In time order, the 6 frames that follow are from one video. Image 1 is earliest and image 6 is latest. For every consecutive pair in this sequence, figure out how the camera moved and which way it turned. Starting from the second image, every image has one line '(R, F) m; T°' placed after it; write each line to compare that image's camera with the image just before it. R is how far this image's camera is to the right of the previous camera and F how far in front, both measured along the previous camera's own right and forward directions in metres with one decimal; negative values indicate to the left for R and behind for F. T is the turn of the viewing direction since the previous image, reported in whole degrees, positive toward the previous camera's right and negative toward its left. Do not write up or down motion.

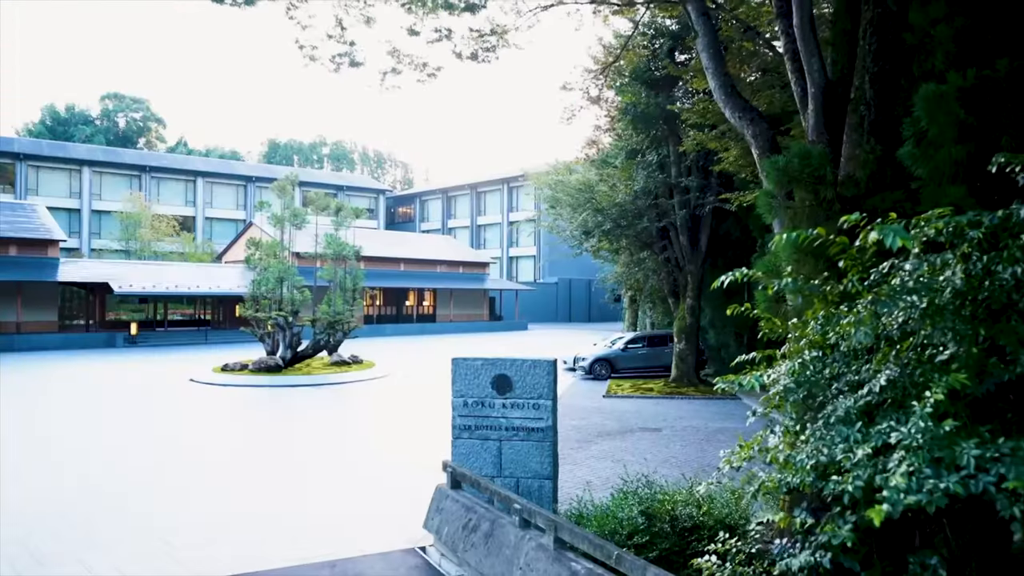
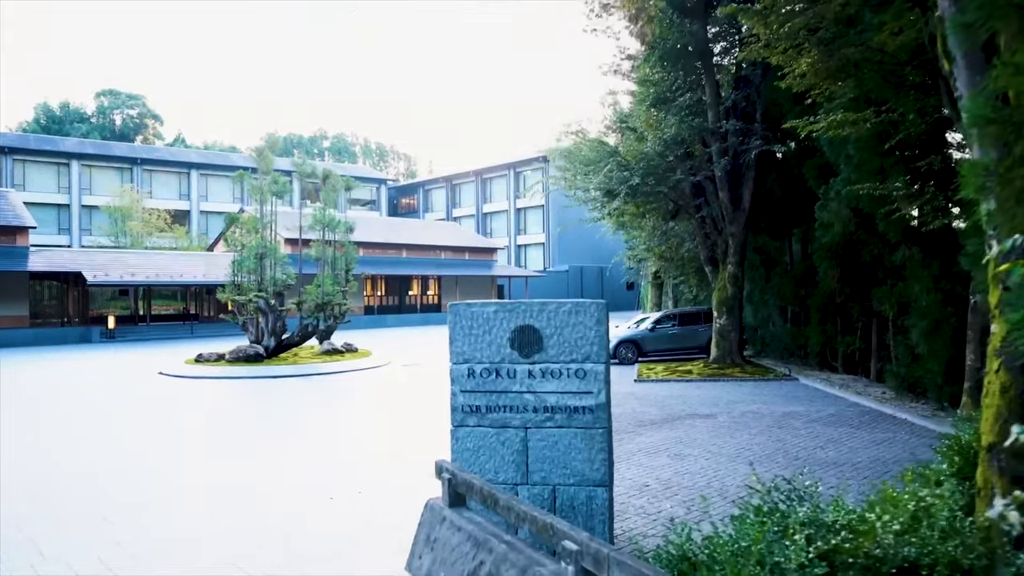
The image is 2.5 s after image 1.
(-0.1, +2.6) m; -1°
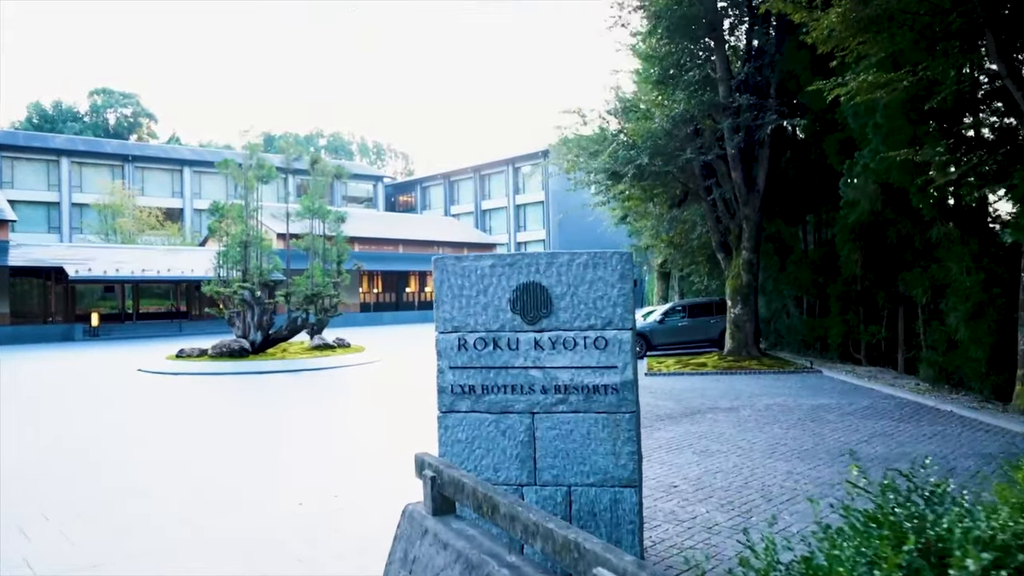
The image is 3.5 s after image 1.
(0.0, +1.0) m; 0°
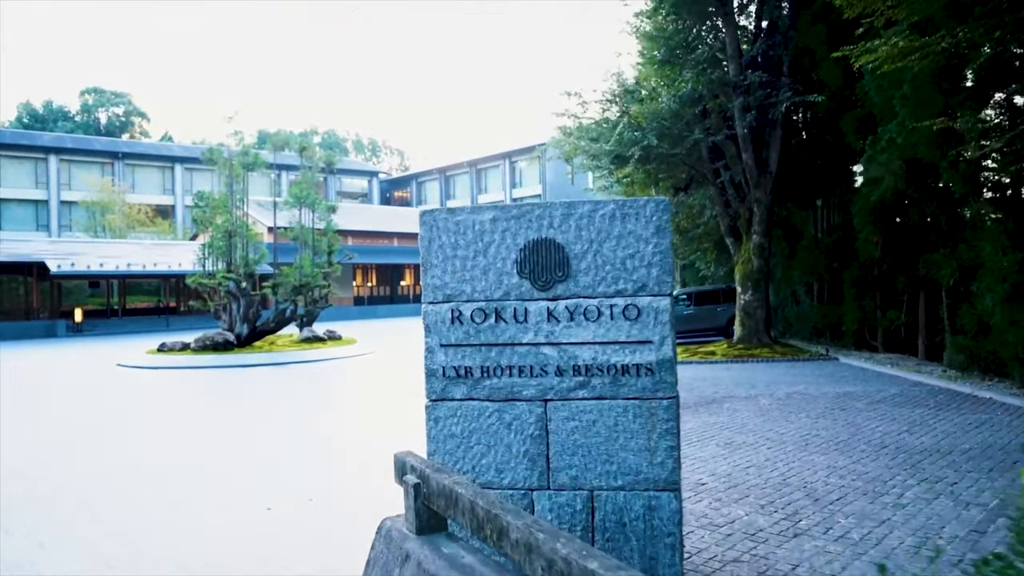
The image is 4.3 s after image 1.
(0.0, +0.8) m; 0°
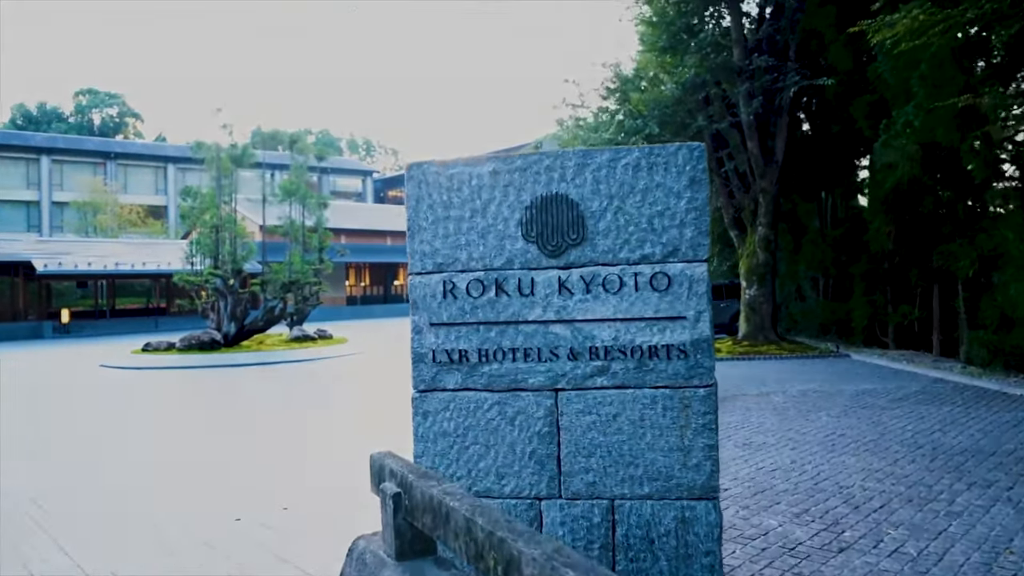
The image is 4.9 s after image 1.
(0.0, +0.5) m; 0°
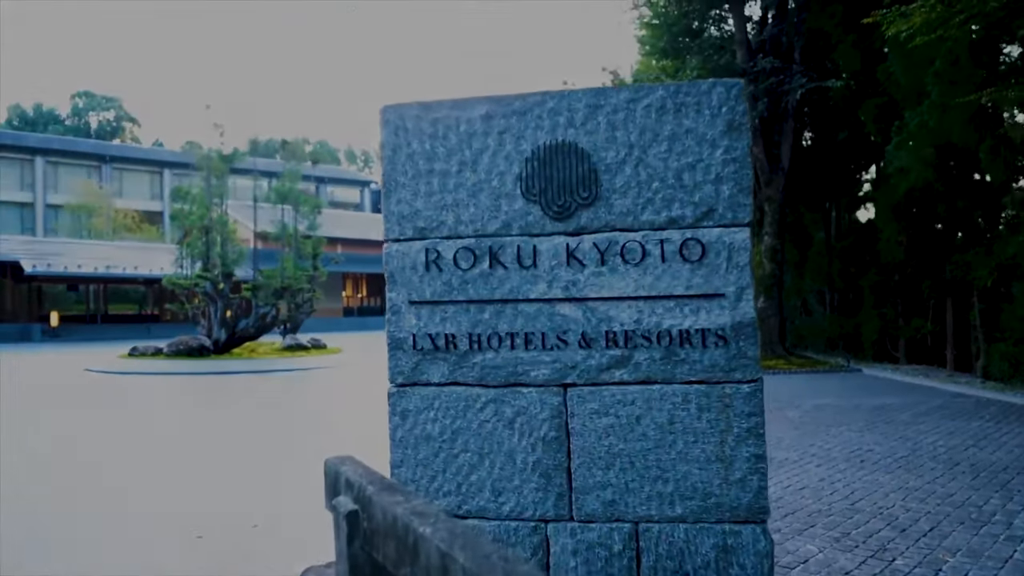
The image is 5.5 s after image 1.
(0.0, +0.5) m; 0°
